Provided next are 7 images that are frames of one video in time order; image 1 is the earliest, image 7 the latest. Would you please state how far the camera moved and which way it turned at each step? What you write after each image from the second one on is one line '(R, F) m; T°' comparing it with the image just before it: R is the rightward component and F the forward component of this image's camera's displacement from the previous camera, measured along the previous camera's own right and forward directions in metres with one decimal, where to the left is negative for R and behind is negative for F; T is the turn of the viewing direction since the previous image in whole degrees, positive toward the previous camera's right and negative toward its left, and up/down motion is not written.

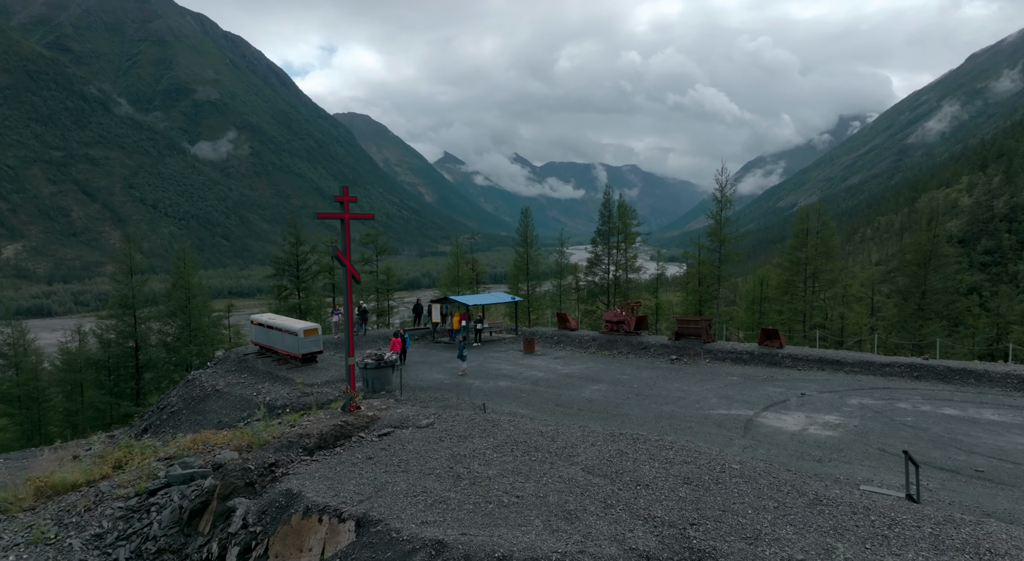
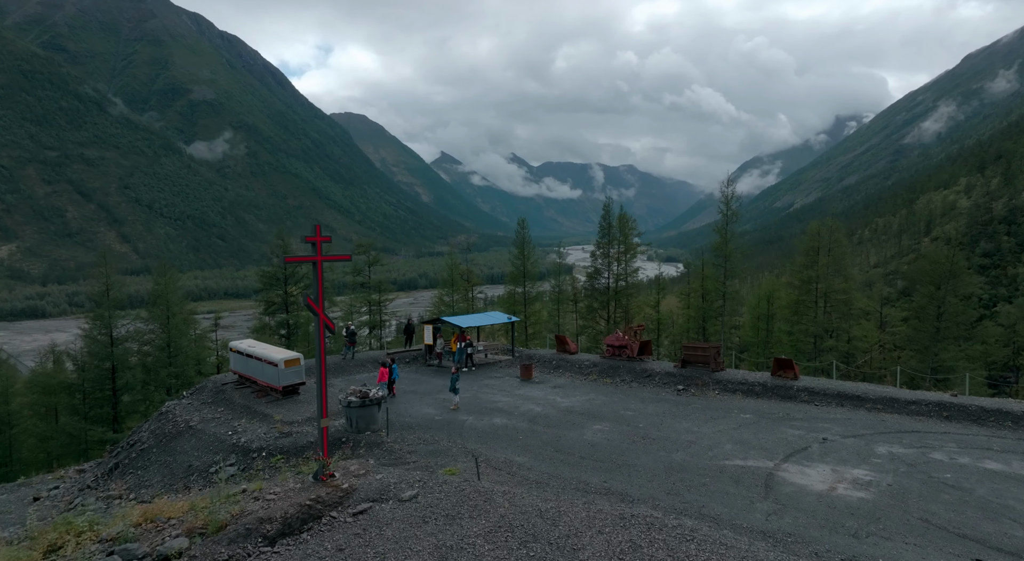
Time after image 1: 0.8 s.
(0.0, +1.0) m; 0°
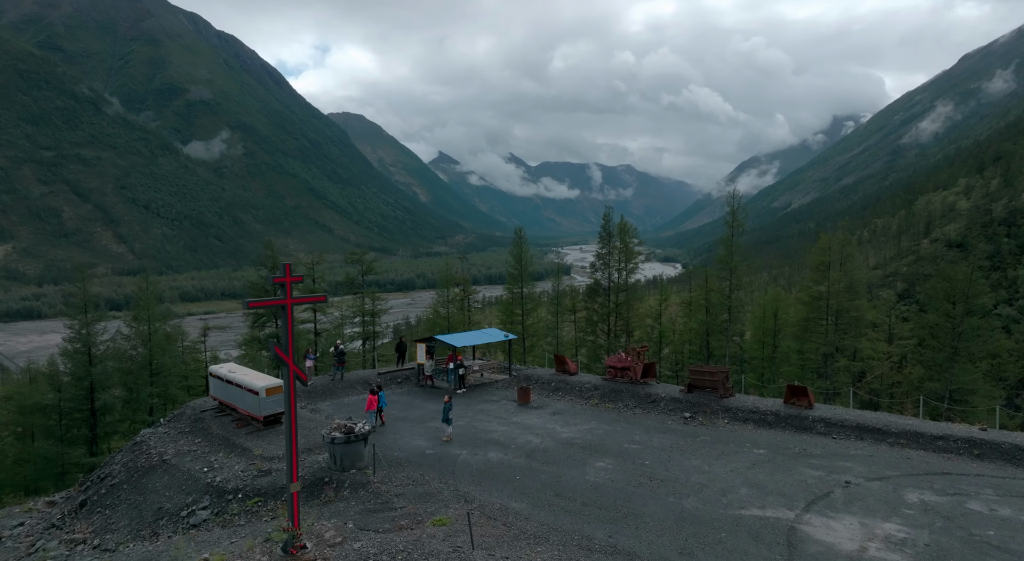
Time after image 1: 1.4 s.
(0.0, +0.9) m; 0°
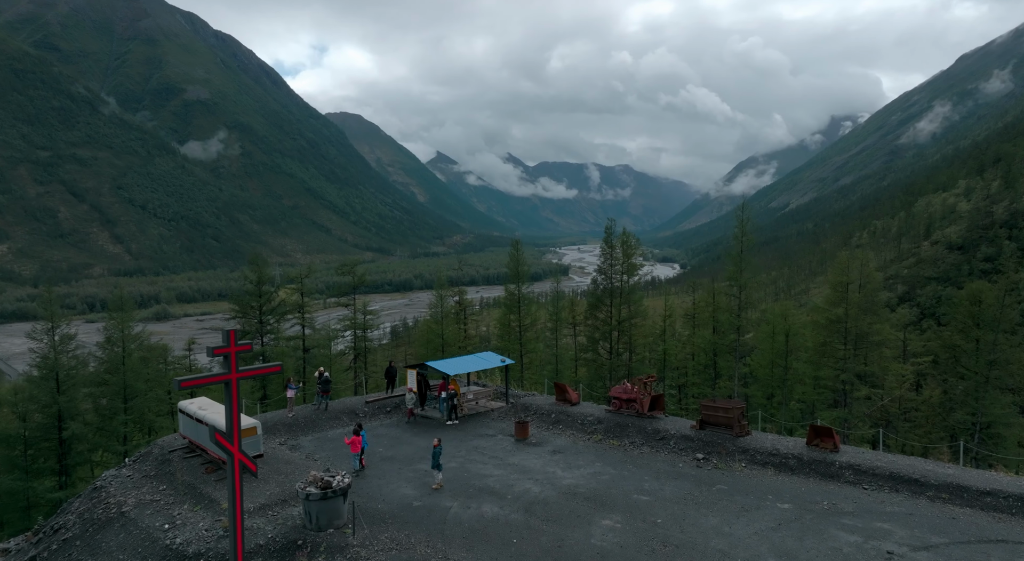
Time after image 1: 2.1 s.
(0.0, +1.3) m; 0°
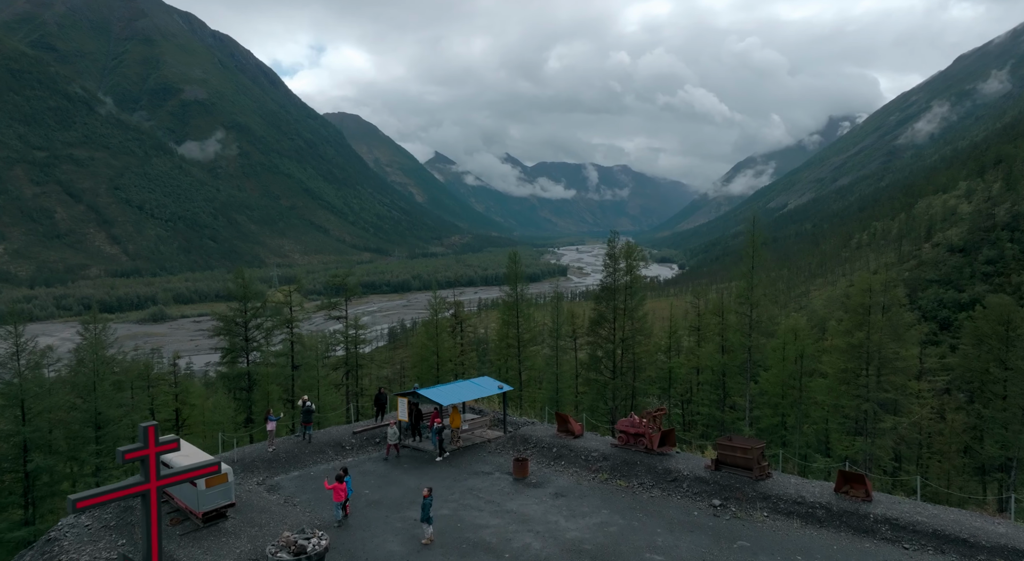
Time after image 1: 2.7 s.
(0.0, +1.2) m; 0°
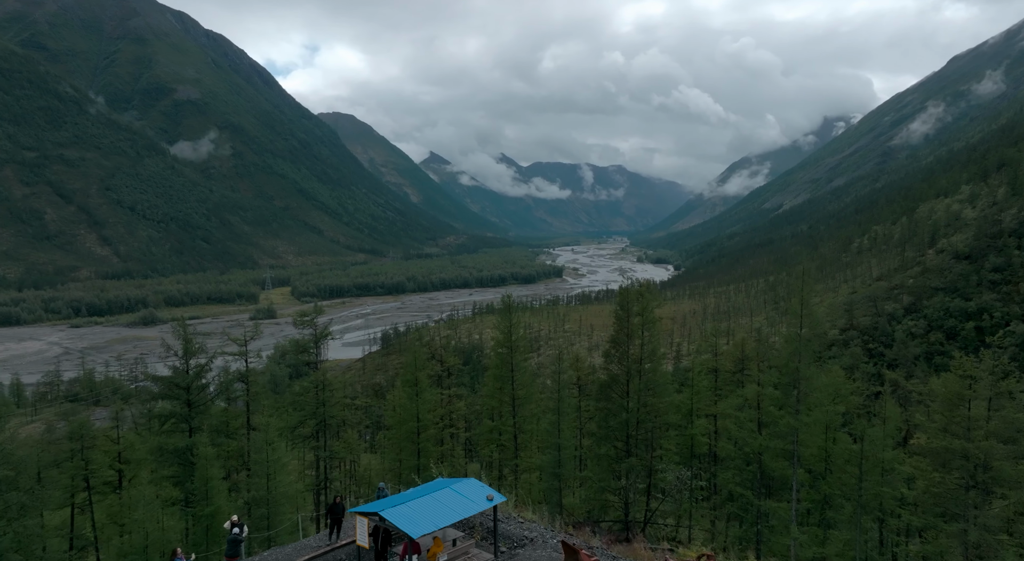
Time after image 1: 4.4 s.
(+0.1, +3.9) m; 0°
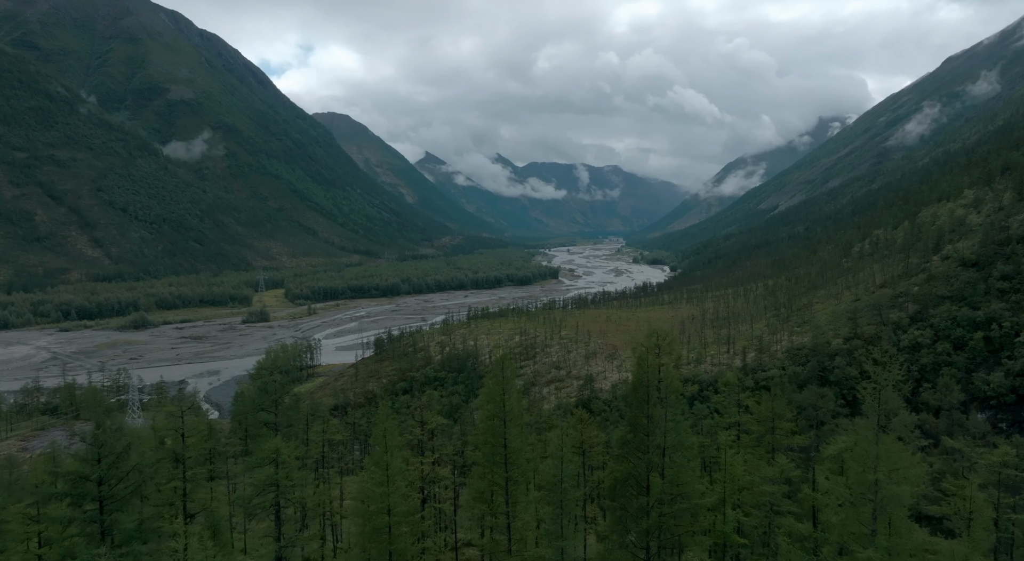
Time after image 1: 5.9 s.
(+0.1, +3.9) m; 0°
